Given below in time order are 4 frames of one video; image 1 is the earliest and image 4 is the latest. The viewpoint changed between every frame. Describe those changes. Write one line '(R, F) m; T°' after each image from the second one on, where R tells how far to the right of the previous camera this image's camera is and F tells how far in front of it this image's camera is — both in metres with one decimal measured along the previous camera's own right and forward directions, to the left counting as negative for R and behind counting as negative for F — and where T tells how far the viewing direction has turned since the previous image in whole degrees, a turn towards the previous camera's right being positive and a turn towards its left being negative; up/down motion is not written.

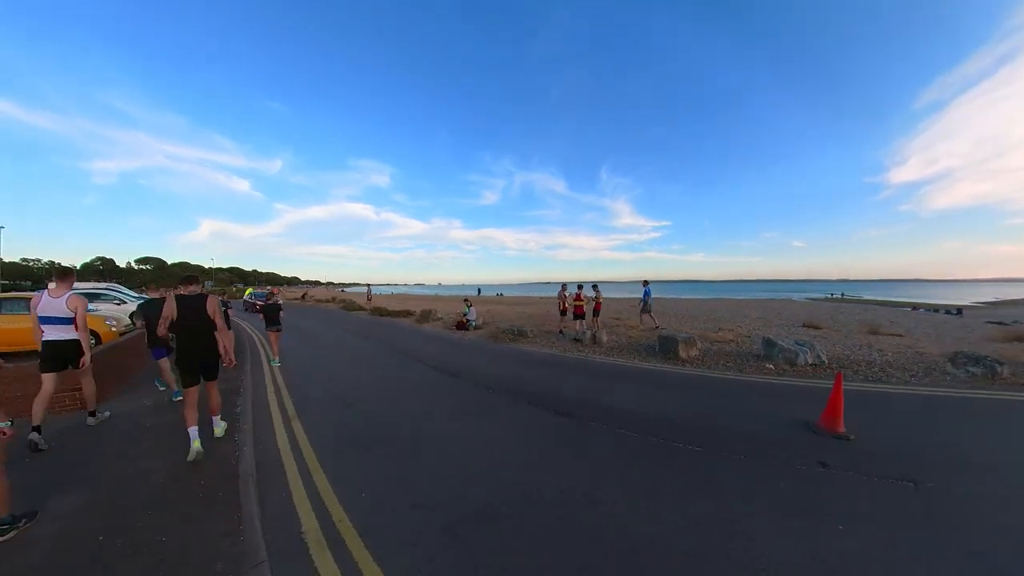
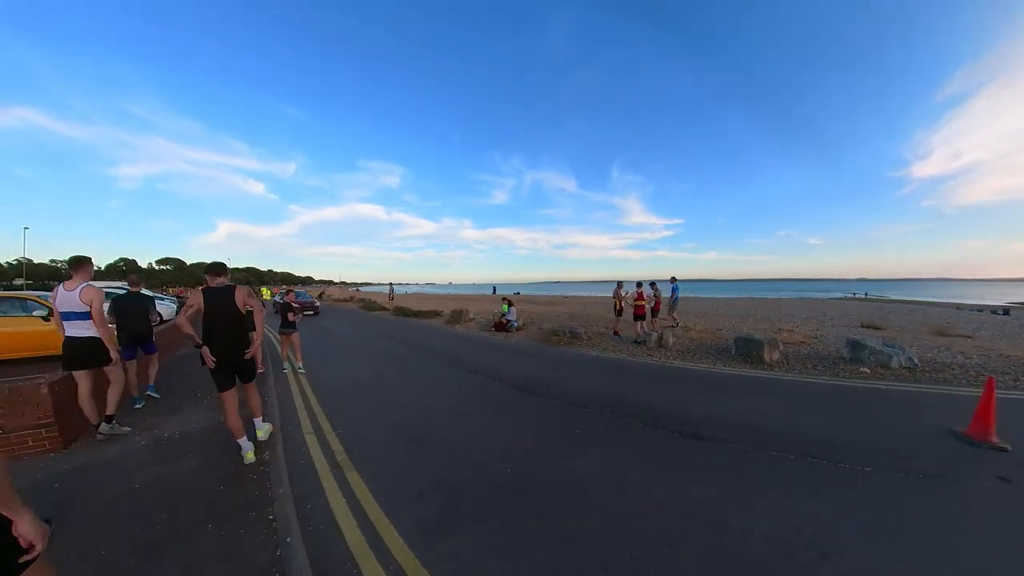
(-0.9, 0.0) m; -2°
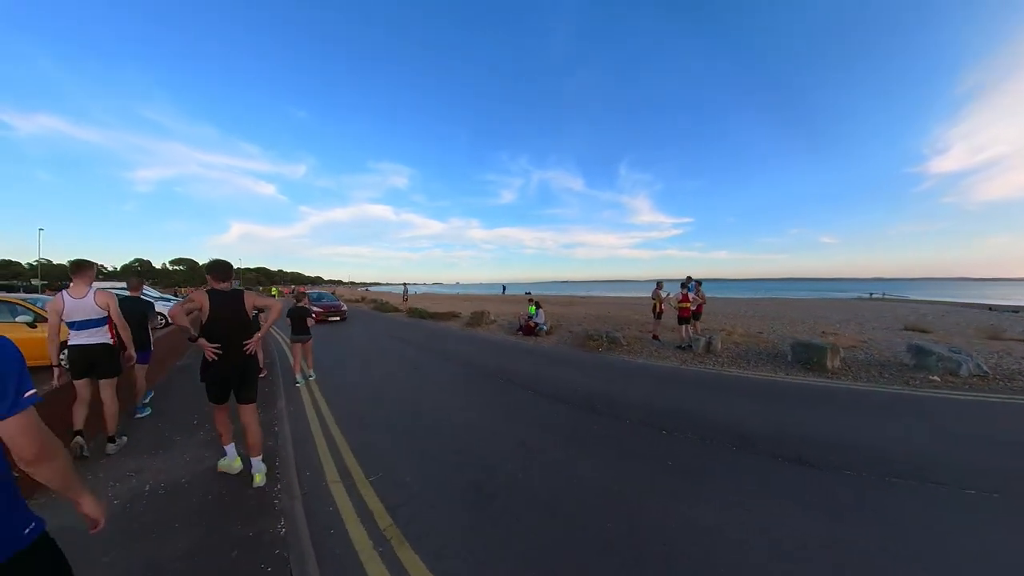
(-0.6, +0.1) m; -1°
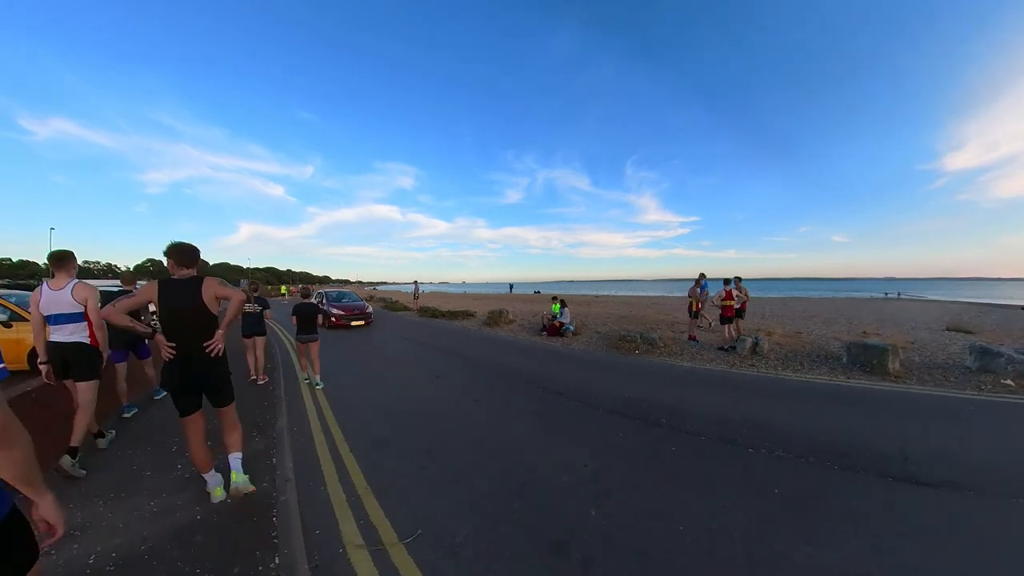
(-0.5, +0.1) m; -1°
